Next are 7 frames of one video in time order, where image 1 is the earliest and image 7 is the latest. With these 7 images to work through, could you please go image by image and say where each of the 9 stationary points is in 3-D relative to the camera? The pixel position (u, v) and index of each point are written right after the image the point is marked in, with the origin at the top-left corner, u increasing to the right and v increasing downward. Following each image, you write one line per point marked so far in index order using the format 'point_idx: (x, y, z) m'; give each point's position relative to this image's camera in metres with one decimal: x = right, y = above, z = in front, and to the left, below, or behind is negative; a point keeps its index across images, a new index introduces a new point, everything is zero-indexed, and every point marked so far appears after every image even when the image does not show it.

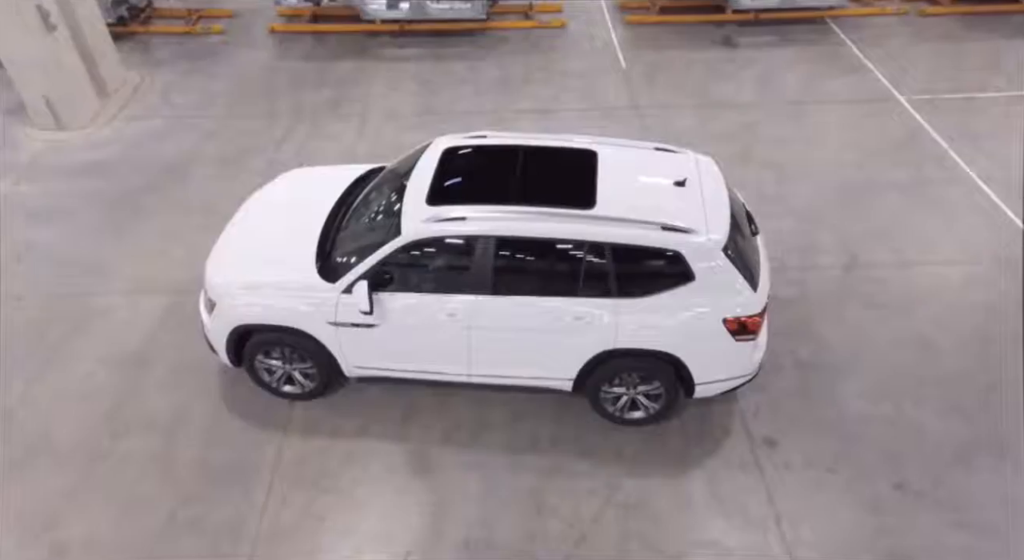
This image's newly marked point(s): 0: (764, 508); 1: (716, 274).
0: (+1.5, -1.4, +4.3) m
1: (+1.2, 0.0, +4.2) m
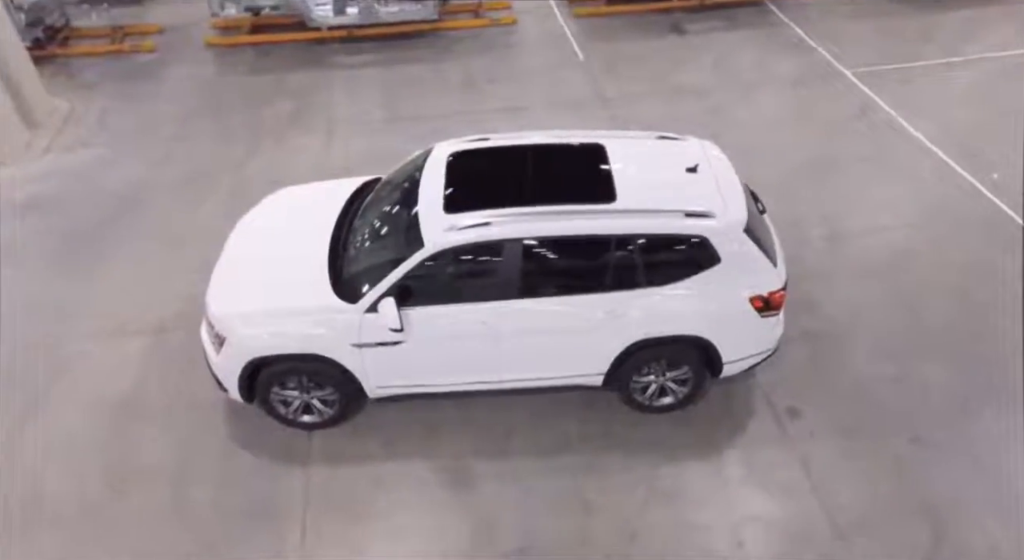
0: (+1.8, -1.2, +4.5) m
1: (+1.4, +0.2, +4.3) m
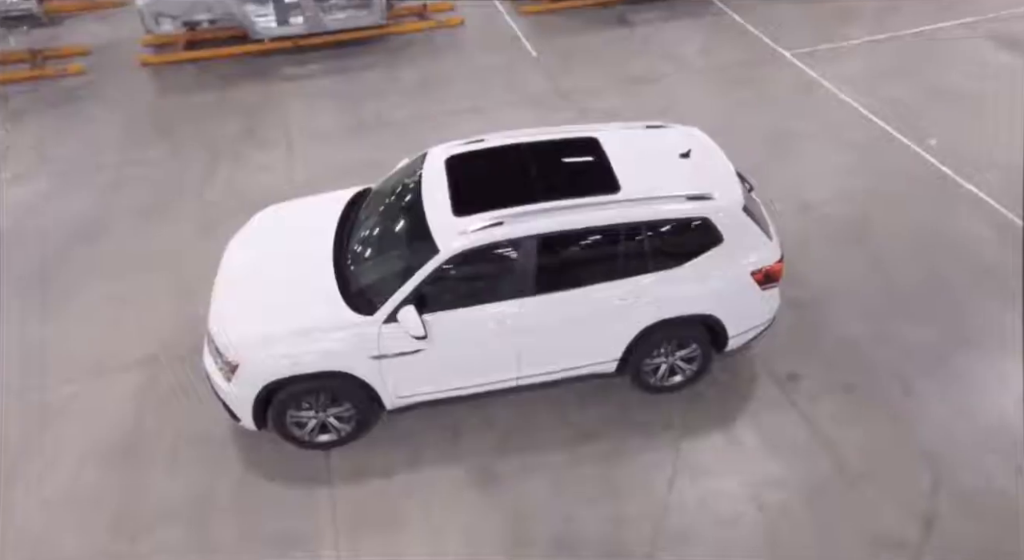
0: (+2.0, -1.1, +4.8) m
1: (+1.5, +0.3, +4.5) m
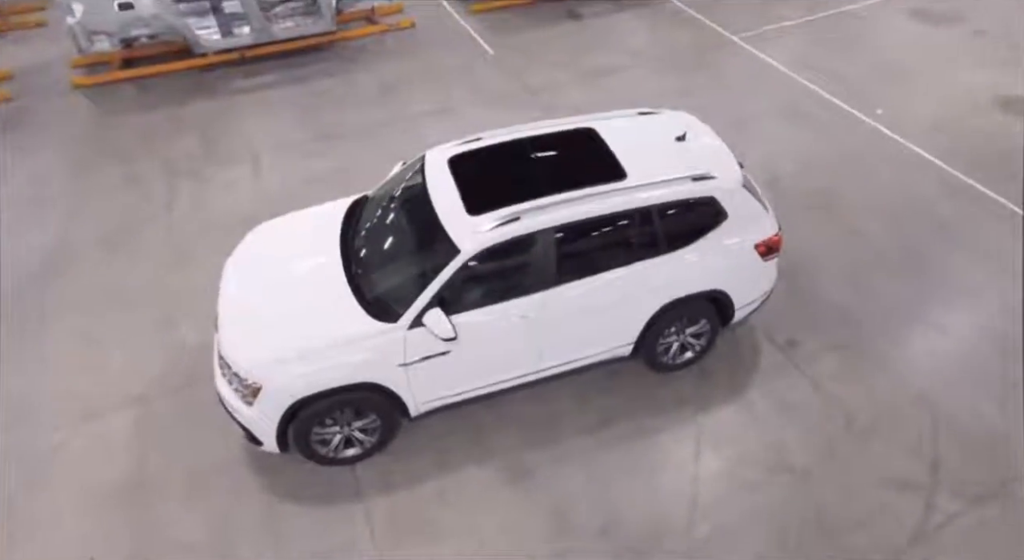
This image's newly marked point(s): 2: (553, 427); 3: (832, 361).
0: (+2.2, -0.8, +5.0) m
1: (+1.5, +0.5, +4.7) m
2: (+0.3, -1.0, +5.0) m
3: (+2.4, -0.6, +5.2) m
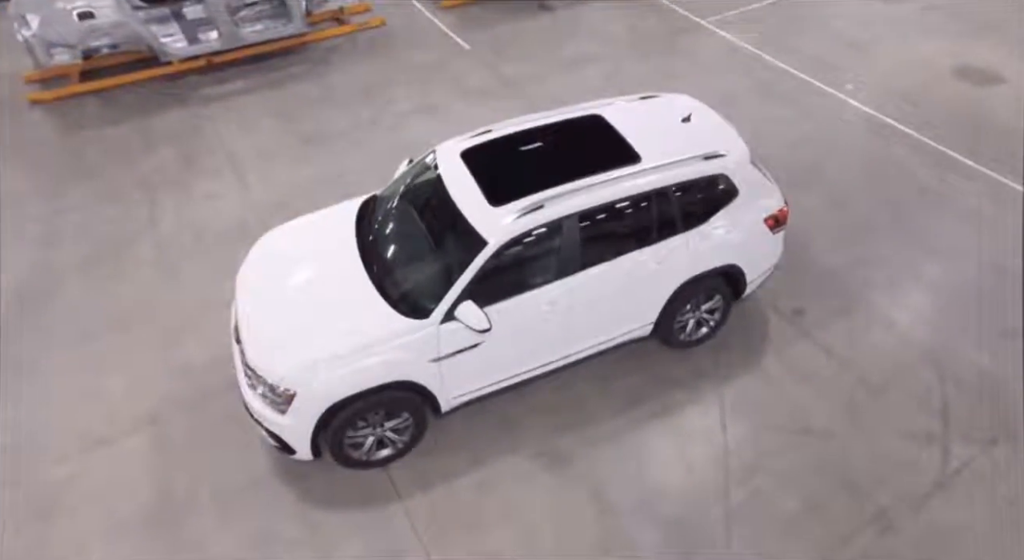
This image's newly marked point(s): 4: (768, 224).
0: (+2.3, -0.6, +5.2) m
1: (+1.6, +0.7, +4.9) m
2: (+0.5, -0.9, +5.1) m
3: (+2.5, -0.4, +5.4) m
4: (+1.8, +0.4, +5.0) m
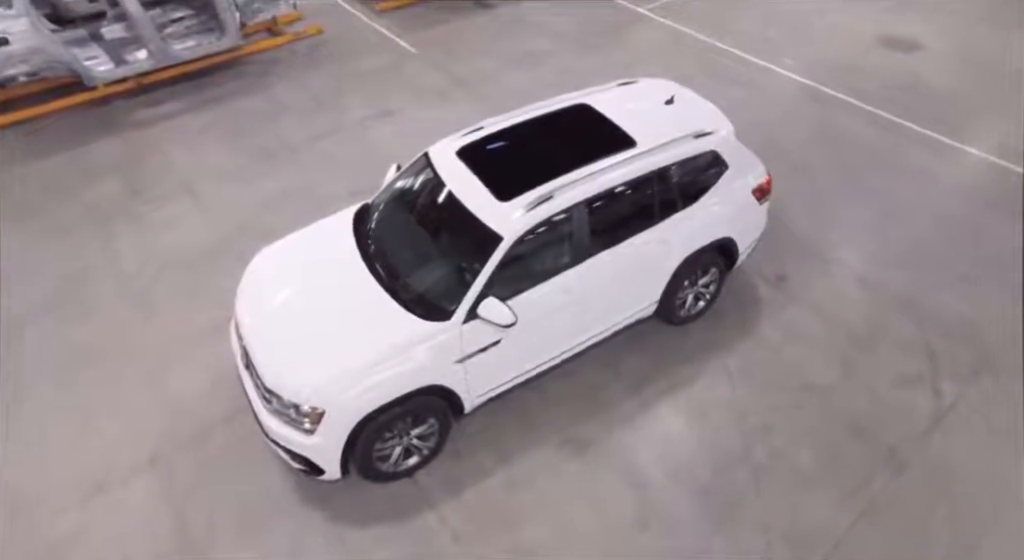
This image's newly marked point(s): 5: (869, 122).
0: (+2.4, -0.3, +5.5) m
1: (+1.6, +0.9, +5.0) m
2: (+0.6, -0.8, +5.1) m
3: (+2.5, -0.1, +5.7) m
4: (+1.8, +0.6, +5.2) m
5: (+3.6, +1.6, +7.1) m
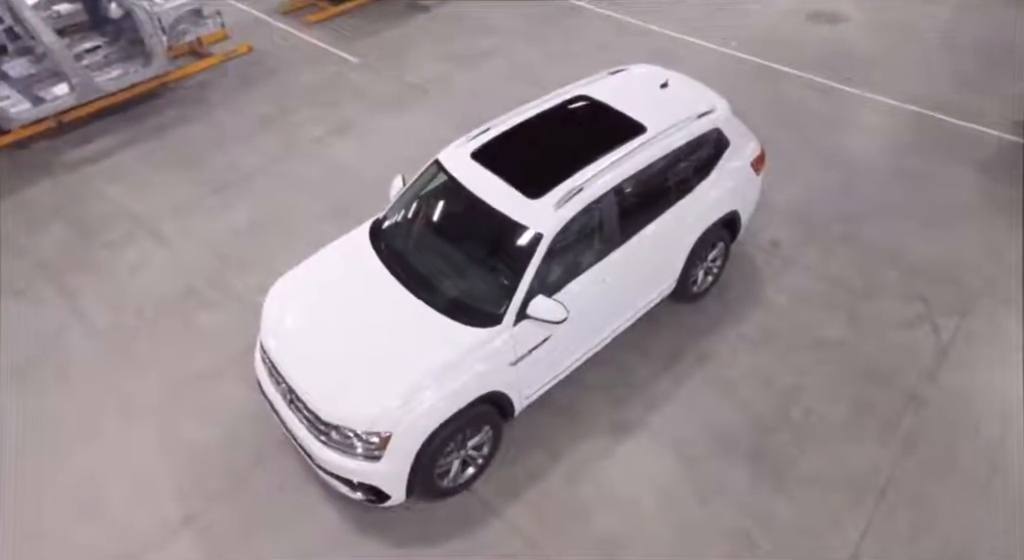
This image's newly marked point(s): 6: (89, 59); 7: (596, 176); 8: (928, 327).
0: (+2.5, 0.0, +5.8) m
1: (+1.6, +1.1, +5.2) m
2: (+0.8, -0.7, +5.2) m
3: (+2.5, +0.3, +6.0) m
4: (+1.8, +0.8, +5.4) m
5: (+3.2, +2.0, +7.6) m
6: (-4.3, +2.3, +7.2) m
7: (+0.5, +0.6, +4.5) m
8: (+3.2, -0.4, +5.4) m
